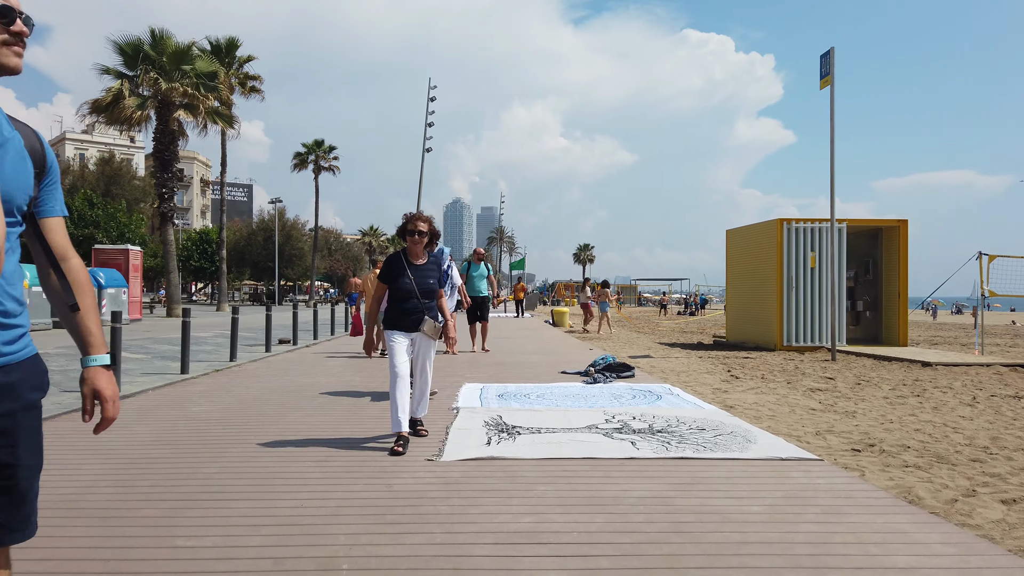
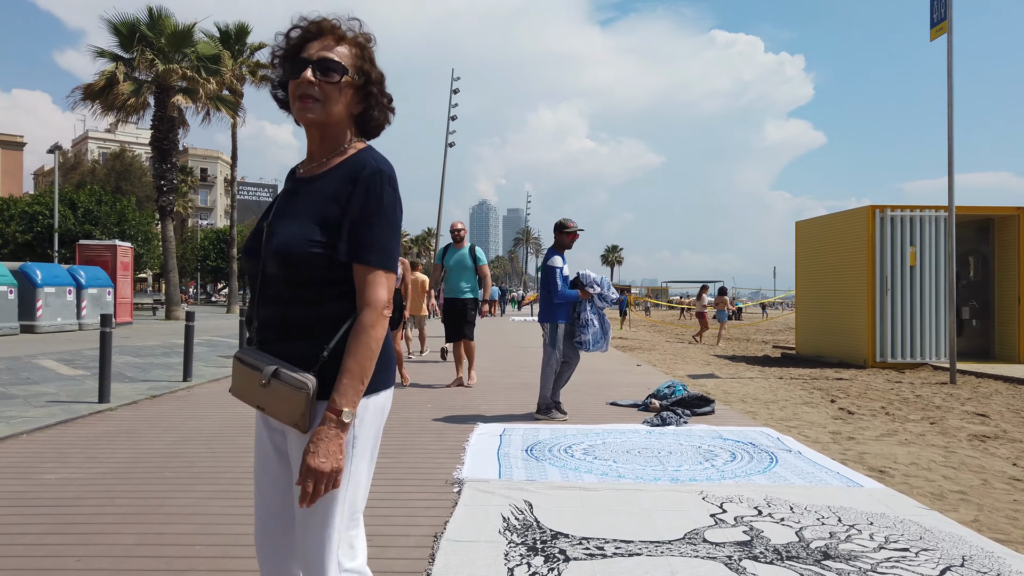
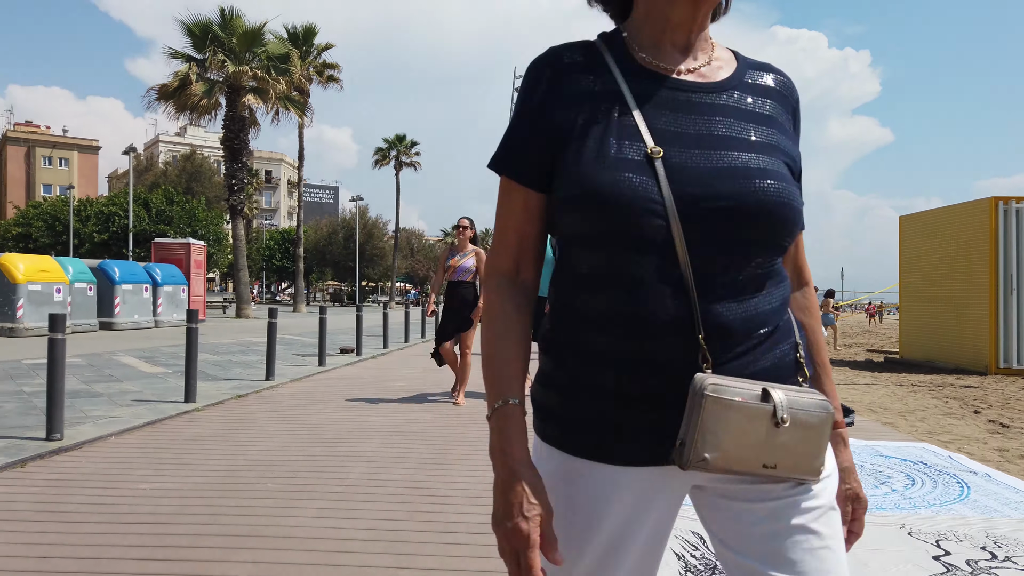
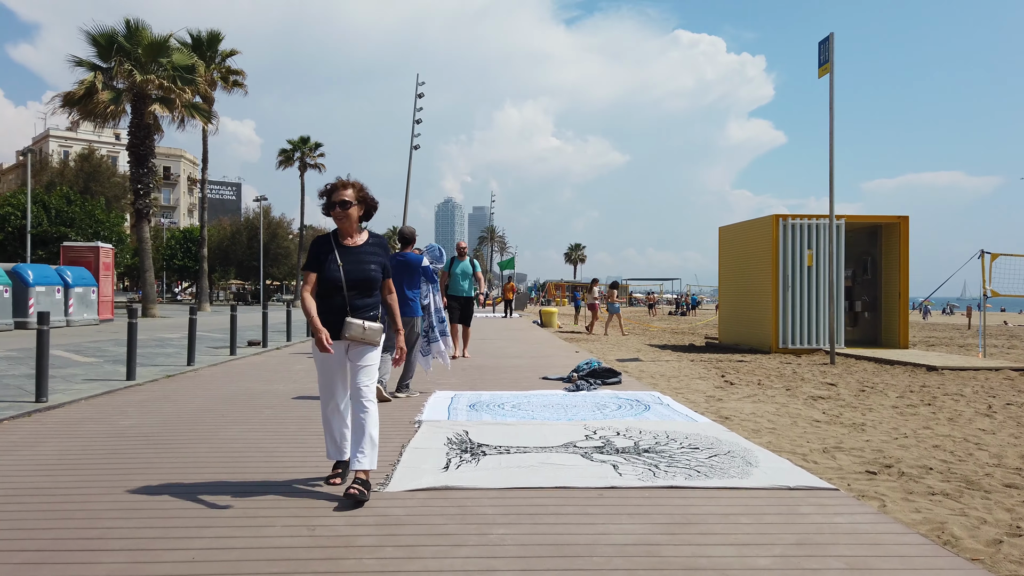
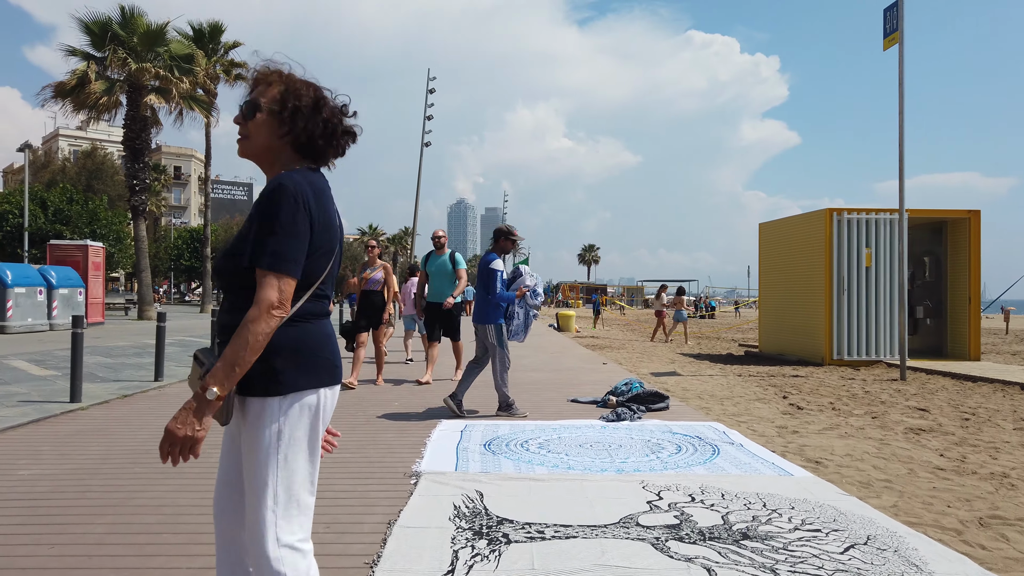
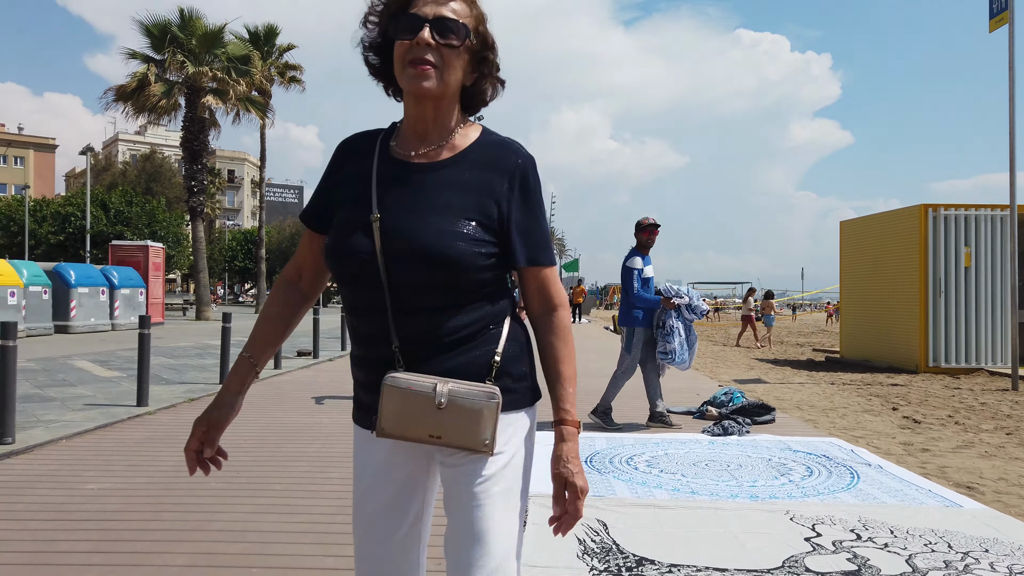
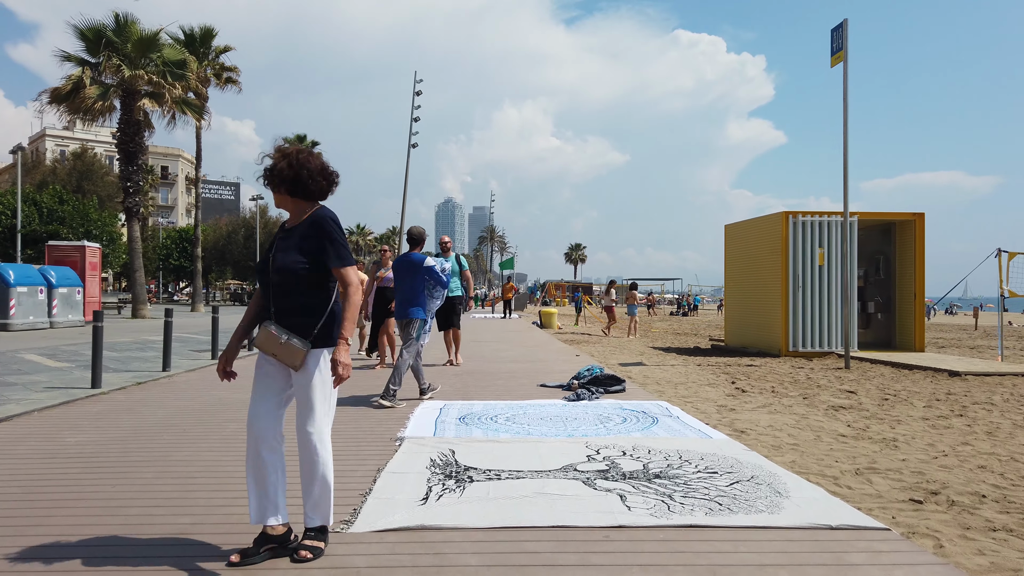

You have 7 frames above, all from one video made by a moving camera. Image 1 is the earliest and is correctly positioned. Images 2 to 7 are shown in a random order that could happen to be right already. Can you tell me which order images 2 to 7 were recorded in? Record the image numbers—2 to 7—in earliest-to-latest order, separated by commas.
4, 7, 5, 2, 6, 3
